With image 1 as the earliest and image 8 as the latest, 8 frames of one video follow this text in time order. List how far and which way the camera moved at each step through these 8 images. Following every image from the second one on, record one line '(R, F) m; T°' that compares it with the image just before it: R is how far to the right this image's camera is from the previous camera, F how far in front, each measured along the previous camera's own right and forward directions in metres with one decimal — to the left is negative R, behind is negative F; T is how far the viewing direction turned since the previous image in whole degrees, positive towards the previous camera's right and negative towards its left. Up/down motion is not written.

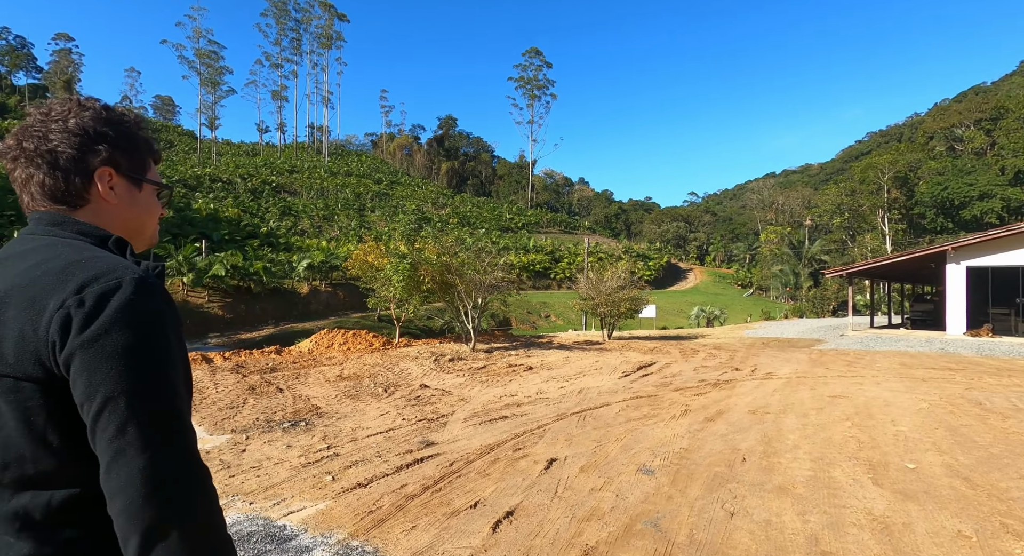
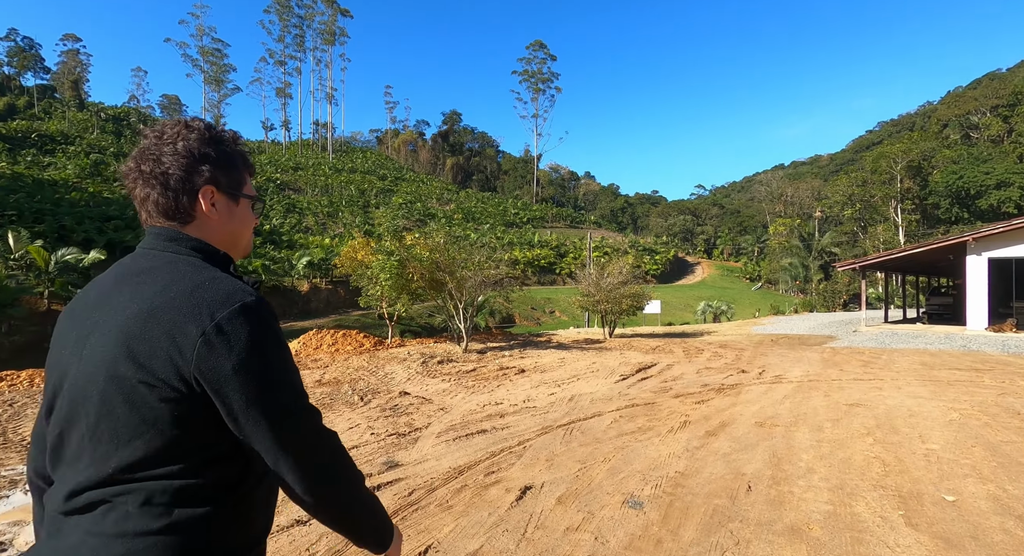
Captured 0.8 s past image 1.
(+0.3, +0.6) m; -1°
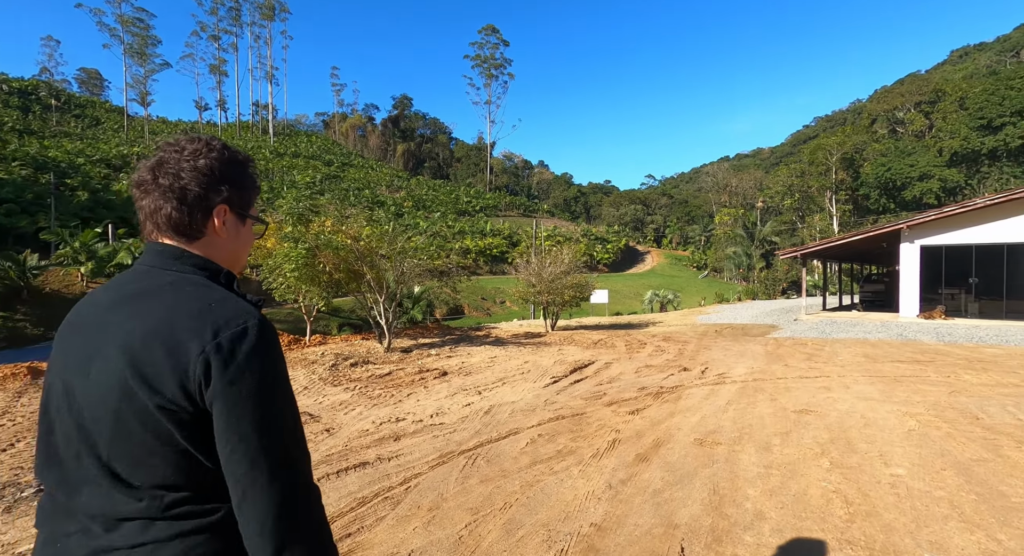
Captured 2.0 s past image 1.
(+0.6, +1.0) m; +5°
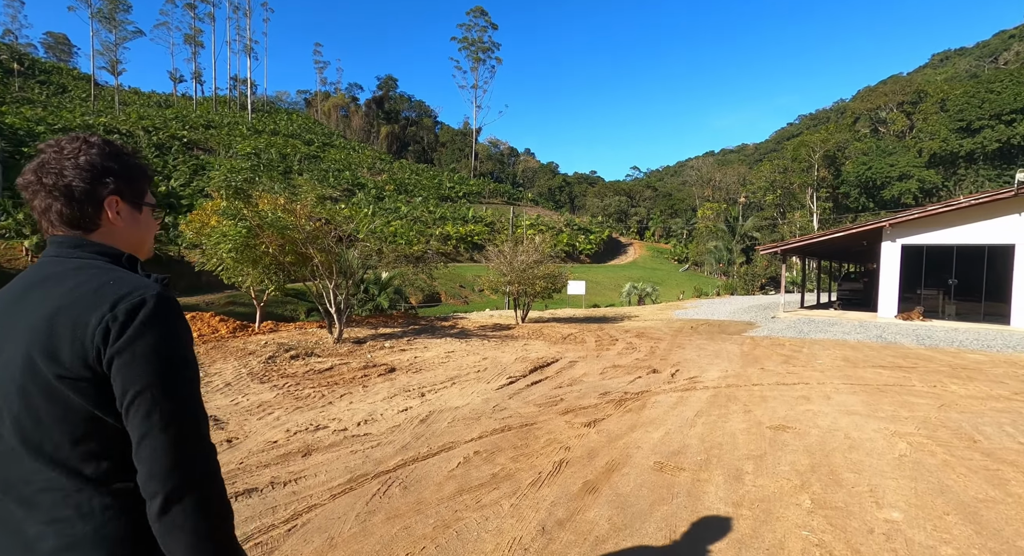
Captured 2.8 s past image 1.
(+0.4, +0.8) m; +2°
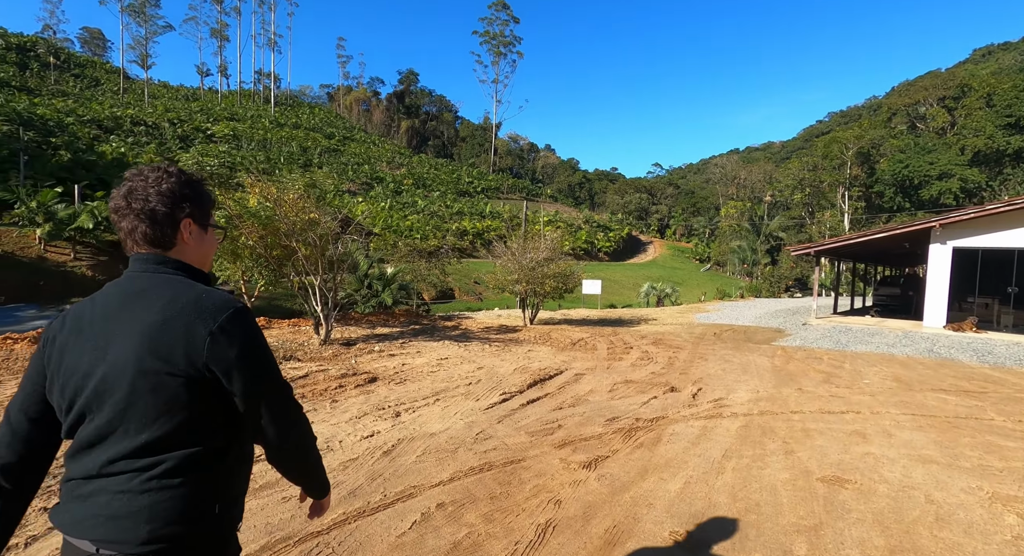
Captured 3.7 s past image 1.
(+0.3, +1.0) m; -2°
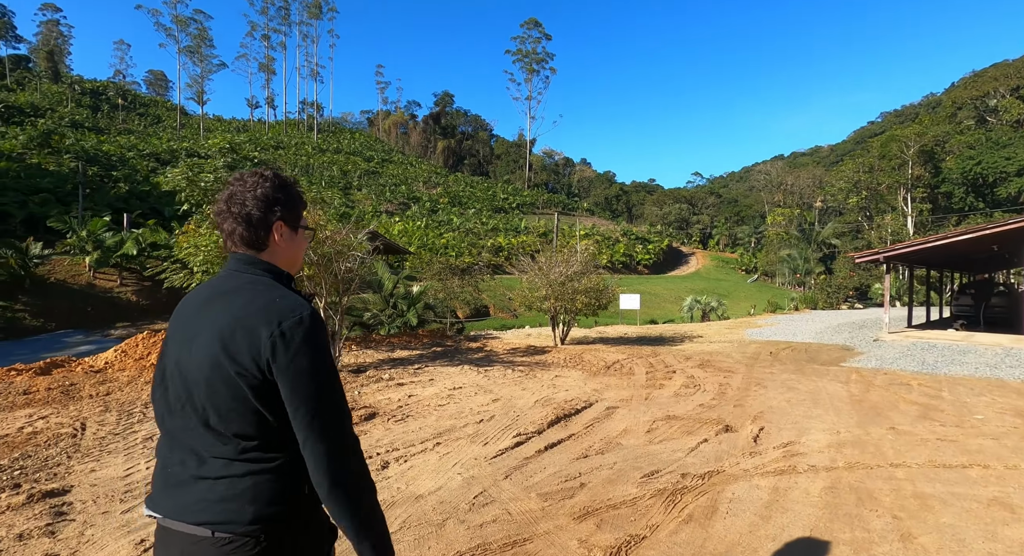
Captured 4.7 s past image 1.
(+0.3, +1.0) m; -4°
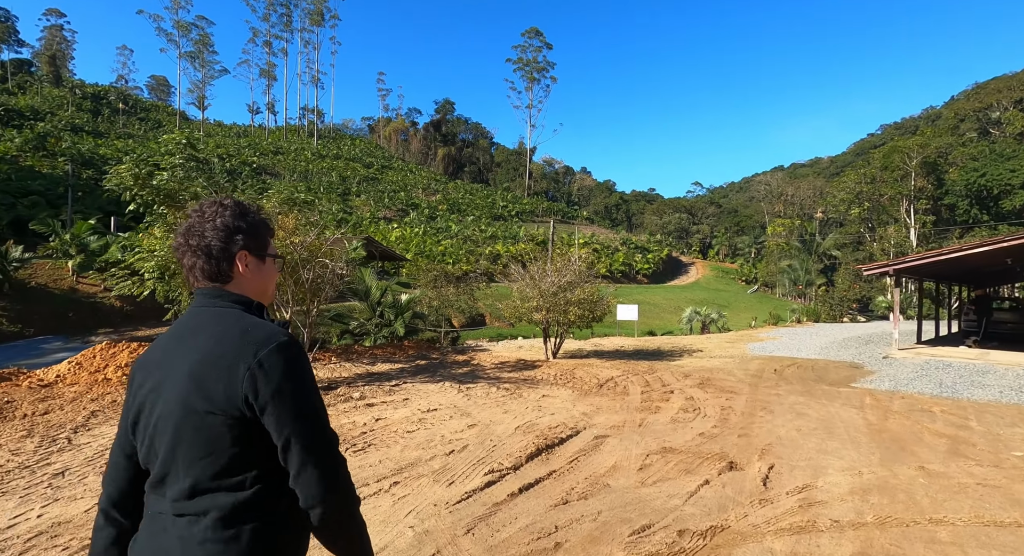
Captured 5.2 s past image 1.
(+0.2, +0.7) m; 0°
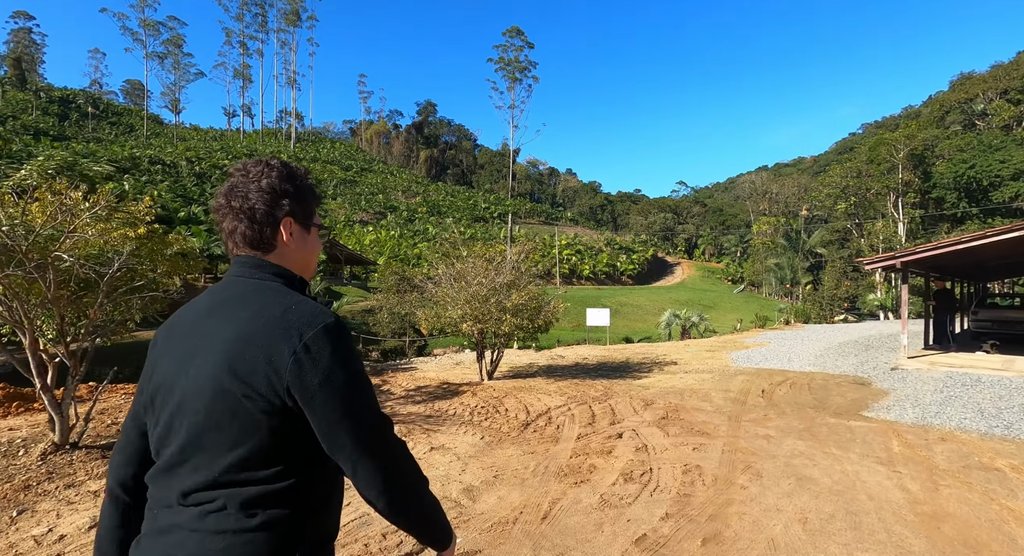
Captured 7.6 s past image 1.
(+1.2, +2.3) m; +1°
